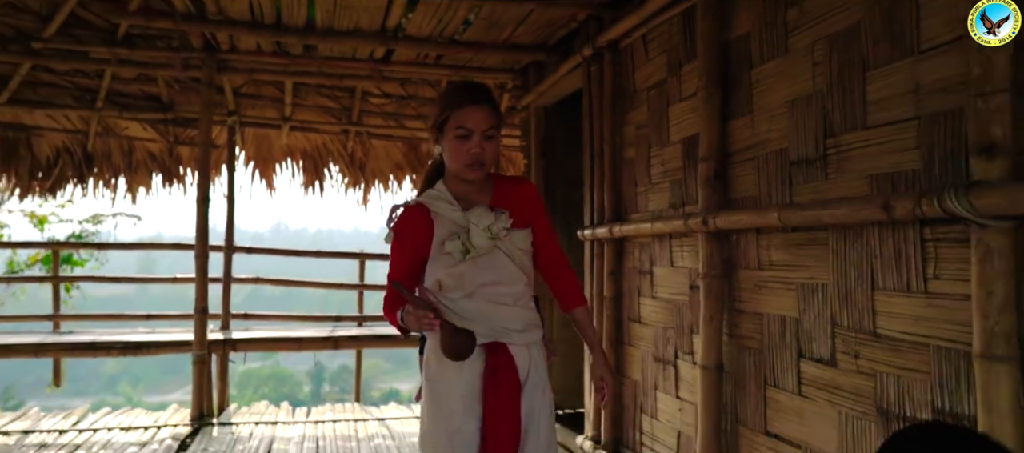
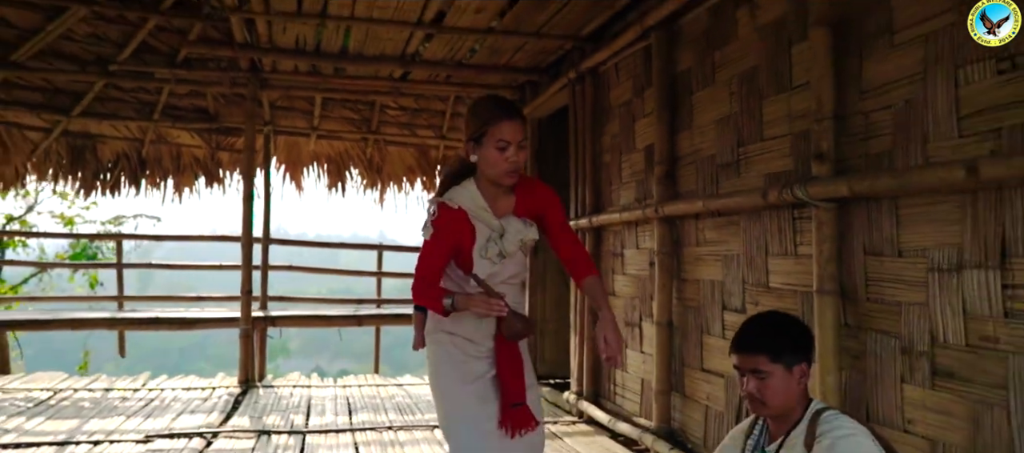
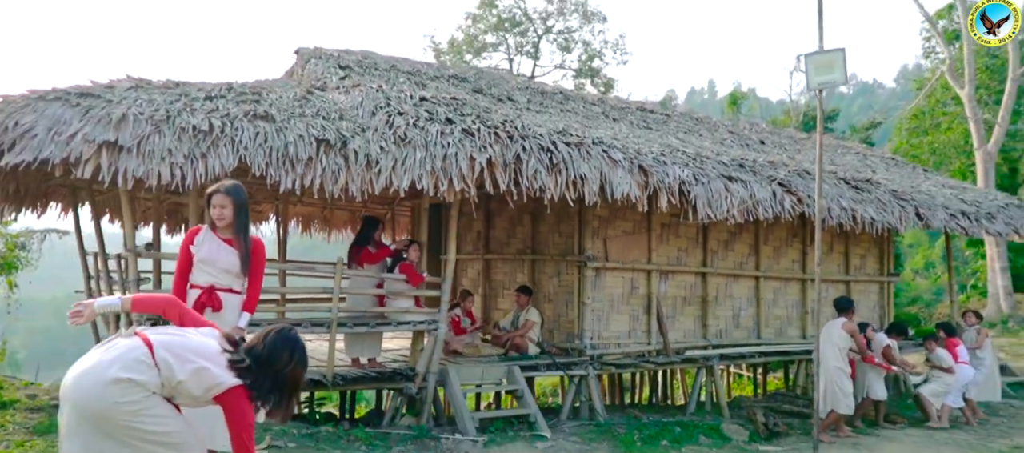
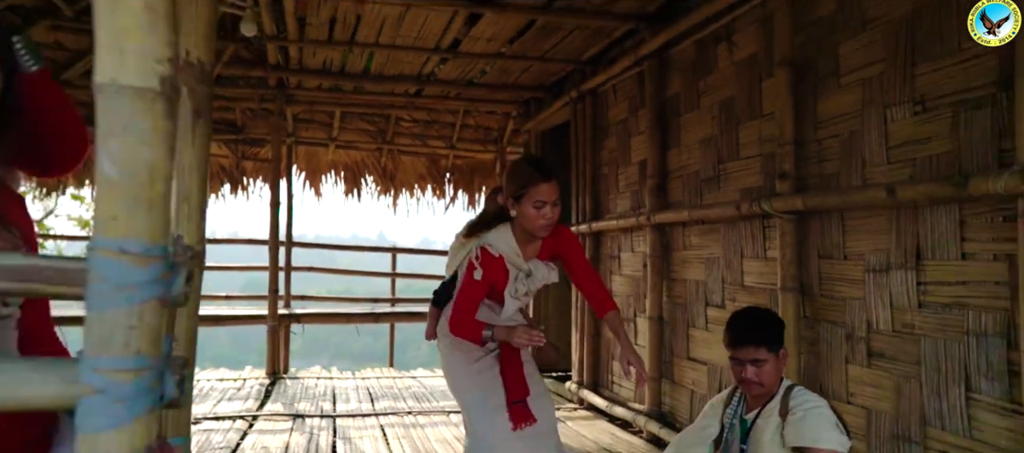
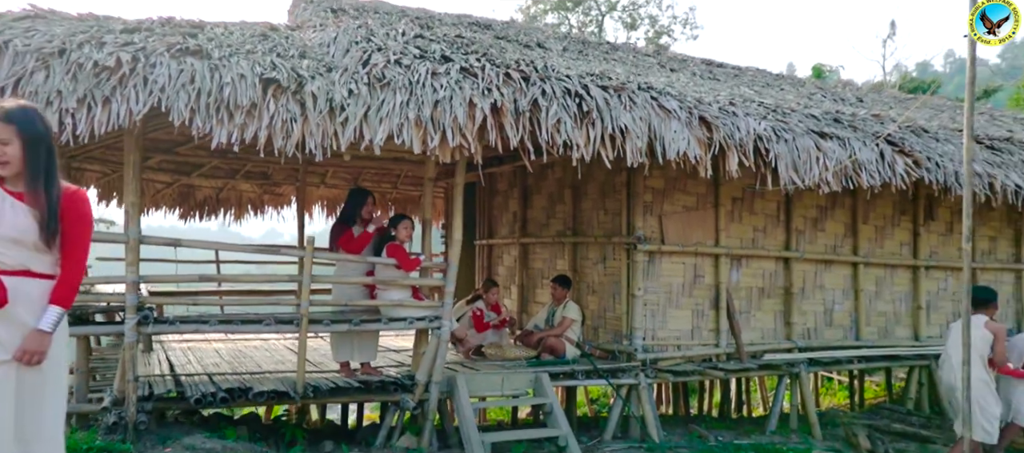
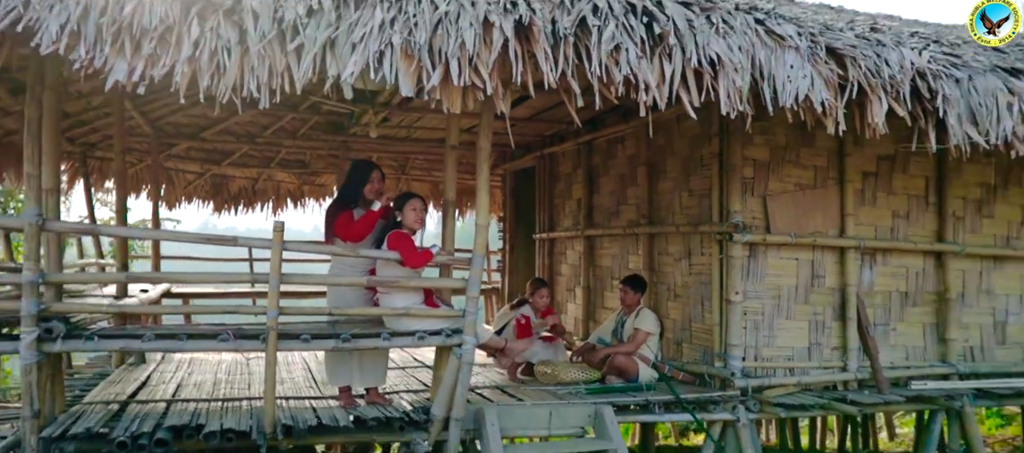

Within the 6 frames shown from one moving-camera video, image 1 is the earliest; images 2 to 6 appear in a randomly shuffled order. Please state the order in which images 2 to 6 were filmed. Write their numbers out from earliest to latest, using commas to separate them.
2, 4, 6, 5, 3
